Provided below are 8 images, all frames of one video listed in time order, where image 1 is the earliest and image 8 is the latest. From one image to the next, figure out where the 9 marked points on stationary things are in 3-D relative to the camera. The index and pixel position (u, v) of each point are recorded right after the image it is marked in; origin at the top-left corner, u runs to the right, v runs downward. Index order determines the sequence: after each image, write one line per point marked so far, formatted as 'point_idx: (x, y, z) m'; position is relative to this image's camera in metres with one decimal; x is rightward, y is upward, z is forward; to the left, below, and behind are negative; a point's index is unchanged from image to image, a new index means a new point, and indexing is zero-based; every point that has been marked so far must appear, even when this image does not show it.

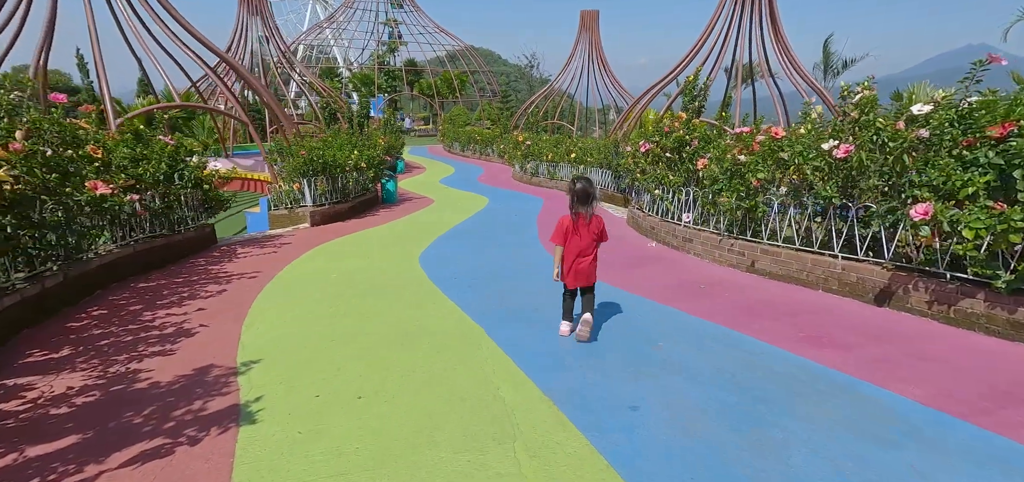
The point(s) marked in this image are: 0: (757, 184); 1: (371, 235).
0: (+2.6, +0.6, +5.2) m
1: (-2.6, +0.1, +8.6) m
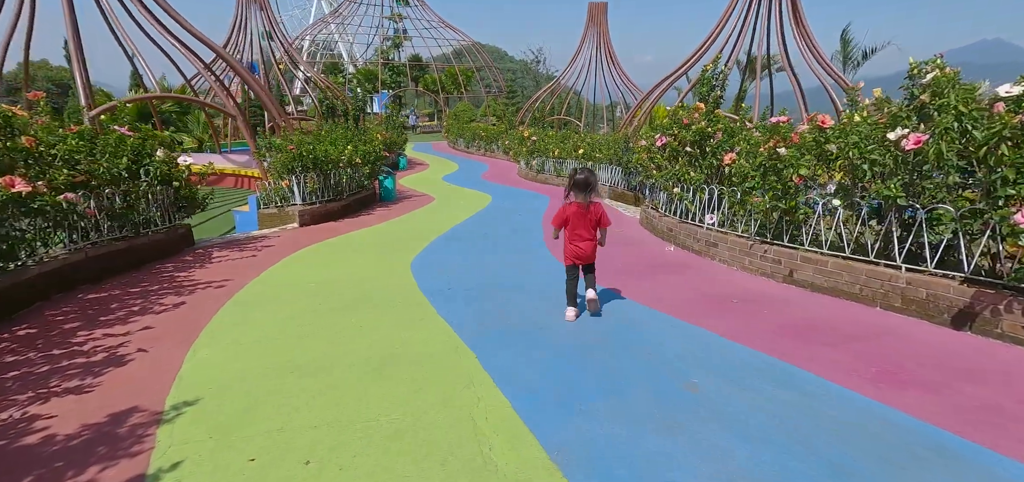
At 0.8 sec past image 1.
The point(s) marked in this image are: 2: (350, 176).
0: (+2.7, +0.5, +4.5) m
1: (-2.6, 0.0, +8.0) m
2: (-3.5, +1.4, +10.4) m
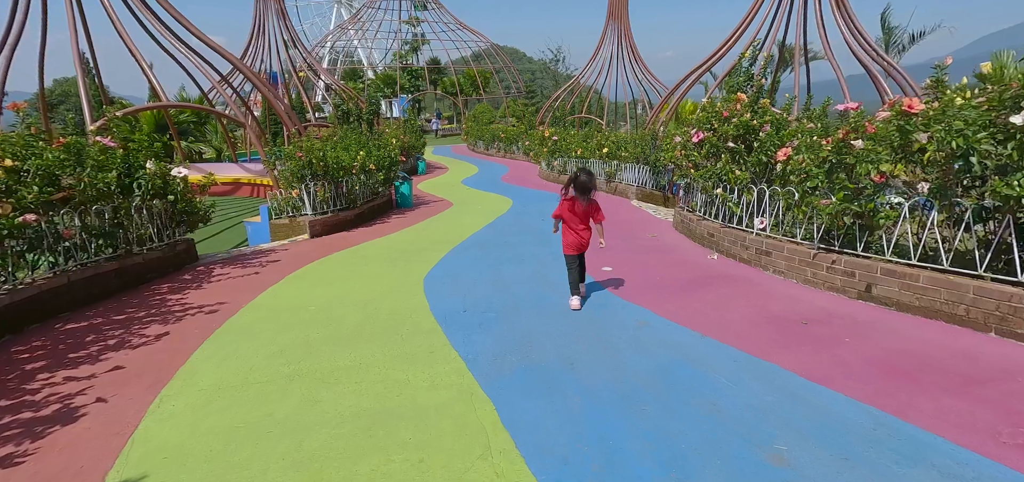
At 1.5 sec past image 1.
0: (+2.8, +0.5, +3.8) m
1: (-2.2, -0.1, +7.5) m
2: (-3.0, +1.2, +10.0) m
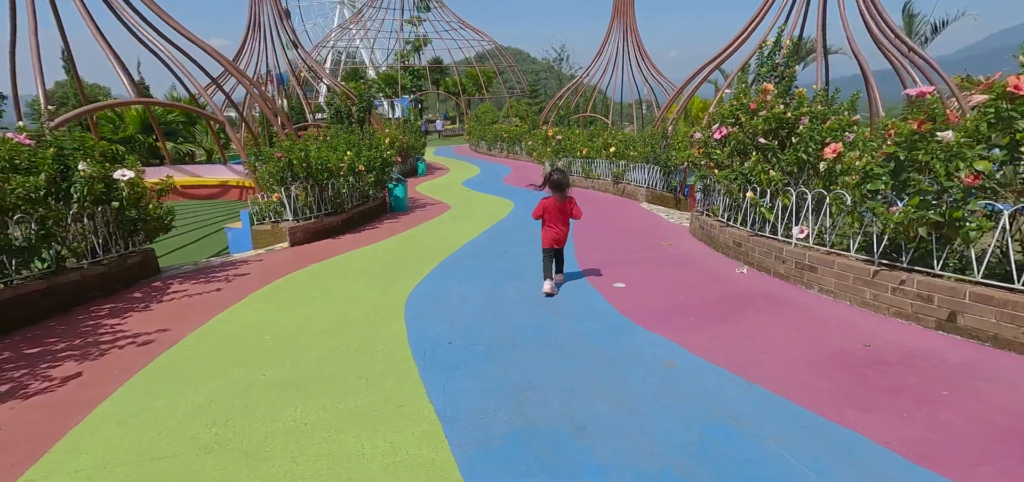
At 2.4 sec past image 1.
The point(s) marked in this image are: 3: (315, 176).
0: (+2.8, +0.4, +3.0) m
1: (-2.2, -0.3, +6.8) m
2: (-3.0, +1.1, +9.2) m
3: (-3.3, +1.1, +8.1) m
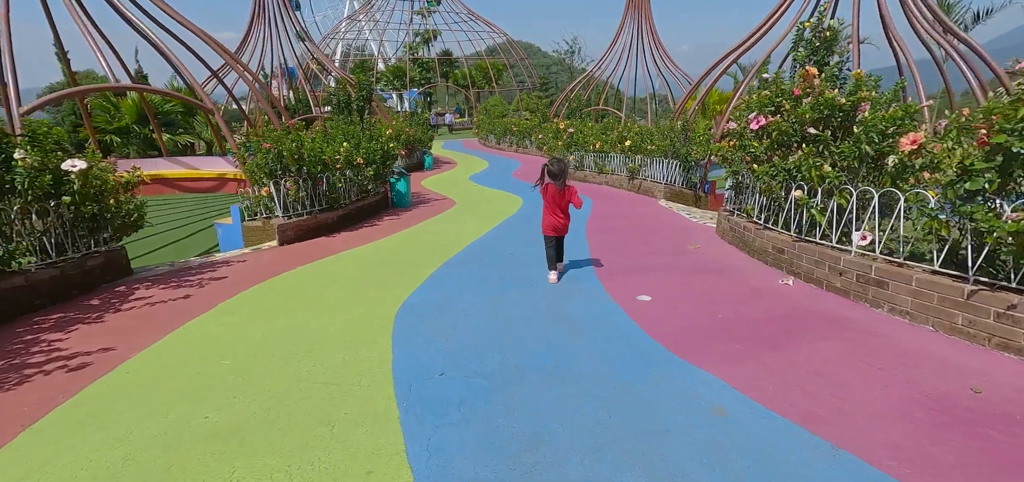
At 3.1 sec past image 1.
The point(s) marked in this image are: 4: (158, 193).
0: (+2.8, +0.3, +2.3) m
1: (-2.1, -0.3, +6.1) m
2: (-2.9, +1.1, +8.6) m
3: (-3.2, +1.1, +7.5) m
4: (-9.4, +1.3, +12.9) m
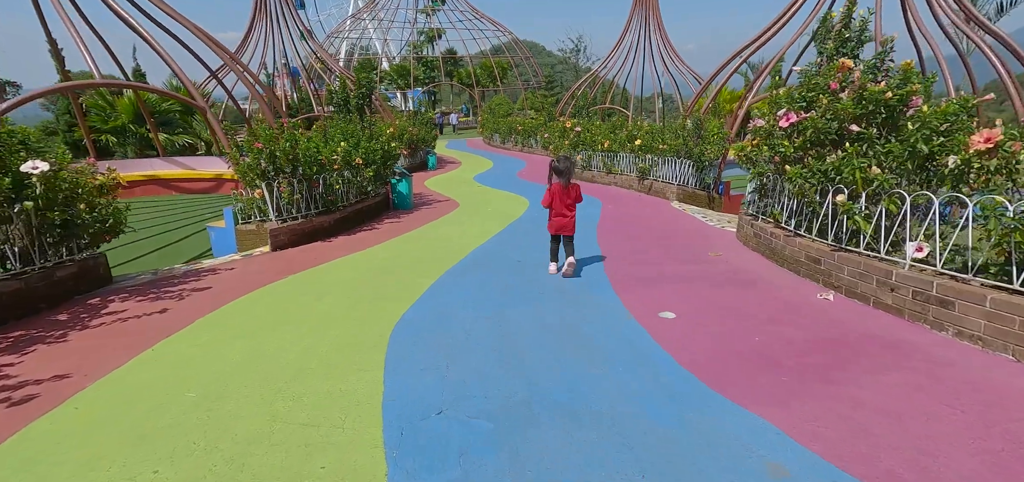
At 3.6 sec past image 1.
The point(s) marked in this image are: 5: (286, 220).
0: (+2.9, +0.2, +1.8) m
1: (-2.0, -0.3, +5.7) m
2: (-2.8, +1.0, +8.2) m
3: (-3.1, +1.1, +7.1) m
4: (-9.3, +1.2, +12.6) m
5: (-3.3, +0.3, +7.0) m
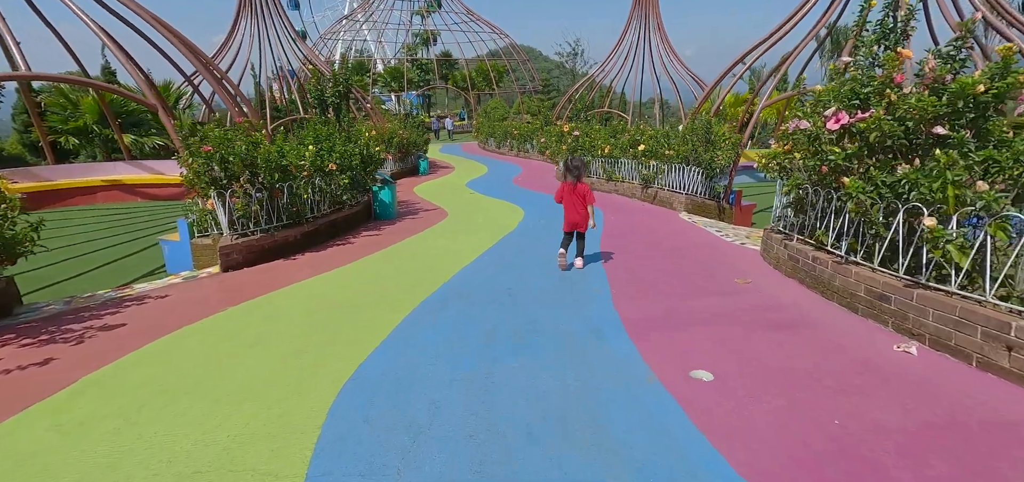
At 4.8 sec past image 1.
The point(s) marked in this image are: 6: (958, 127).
0: (+2.8, 0.0, +1.0) m
1: (-2.1, -0.6, +4.8) m
2: (-2.9, +0.8, +7.3) m
3: (-3.2, +0.8, +6.2) m
4: (-9.4, +1.0, +11.6) m
5: (-3.4, +0.1, +6.1) m
6: (+3.0, +0.8, +3.2) m
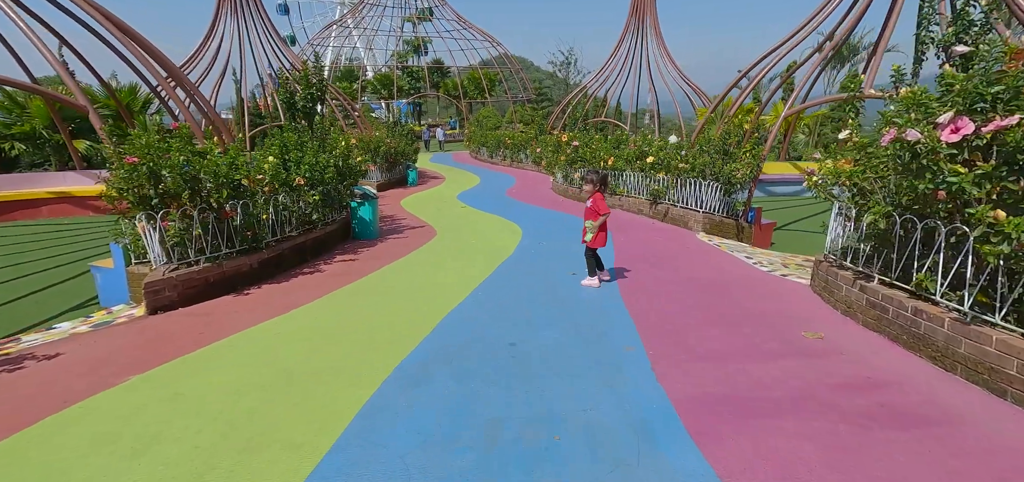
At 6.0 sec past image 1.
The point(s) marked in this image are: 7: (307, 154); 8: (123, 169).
0: (+2.9, -0.2, -0.1) m
1: (-2.1, -0.9, +3.7) m
2: (-2.9, +0.5, +6.2) m
3: (-3.2, +0.5, +5.1) m
4: (-9.5, +0.6, +10.4) m
5: (-3.4, -0.2, +5.0) m
6: (+3.0, +0.5, +2.2) m
7: (-2.9, +1.3, +6.9) m
8: (-3.7, +0.7, +4.8) m
